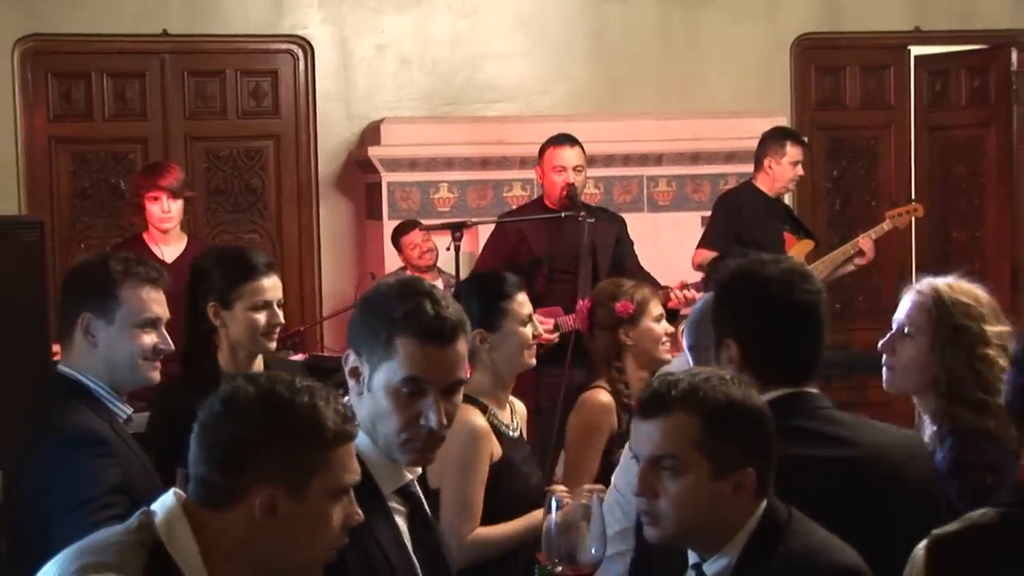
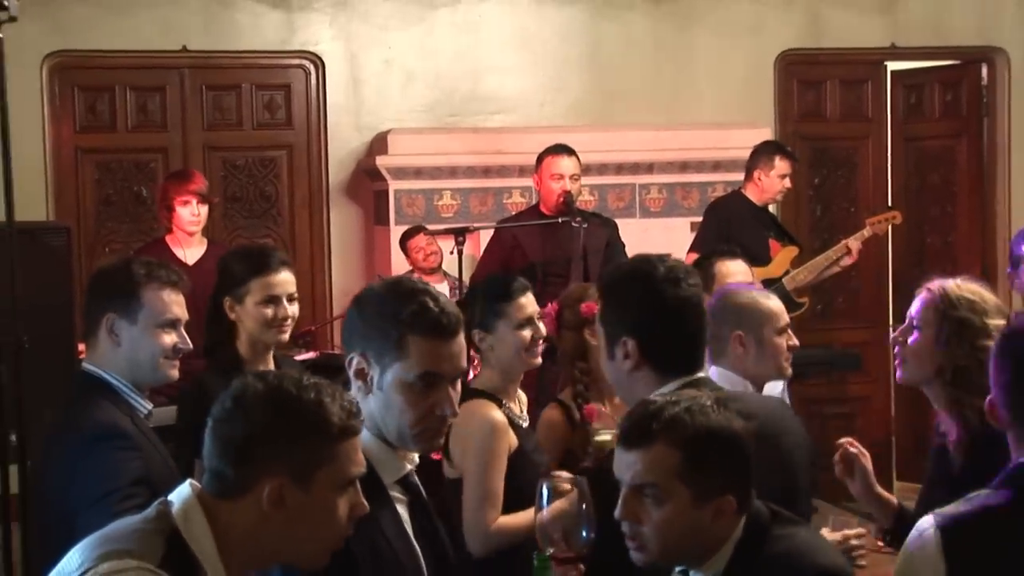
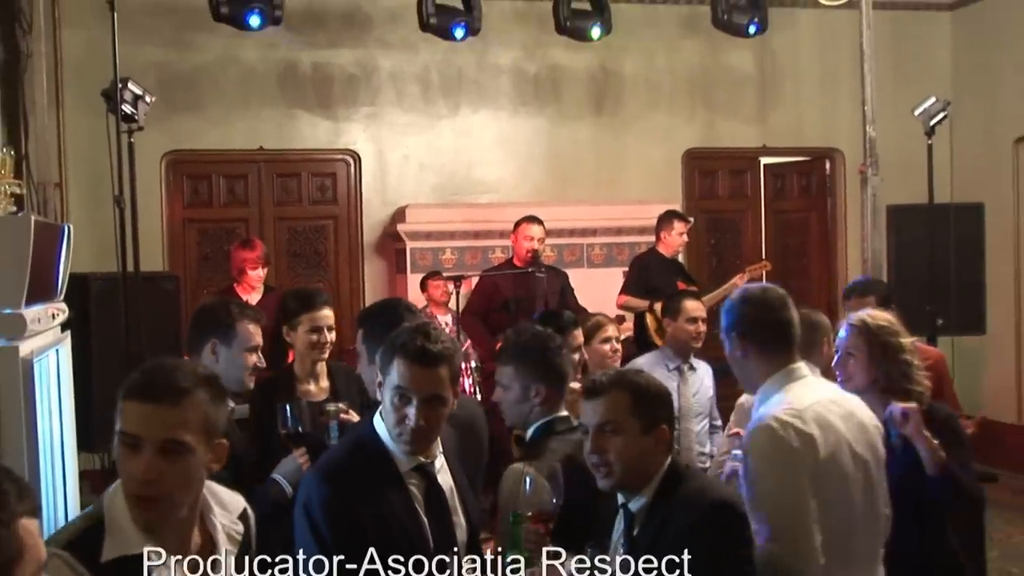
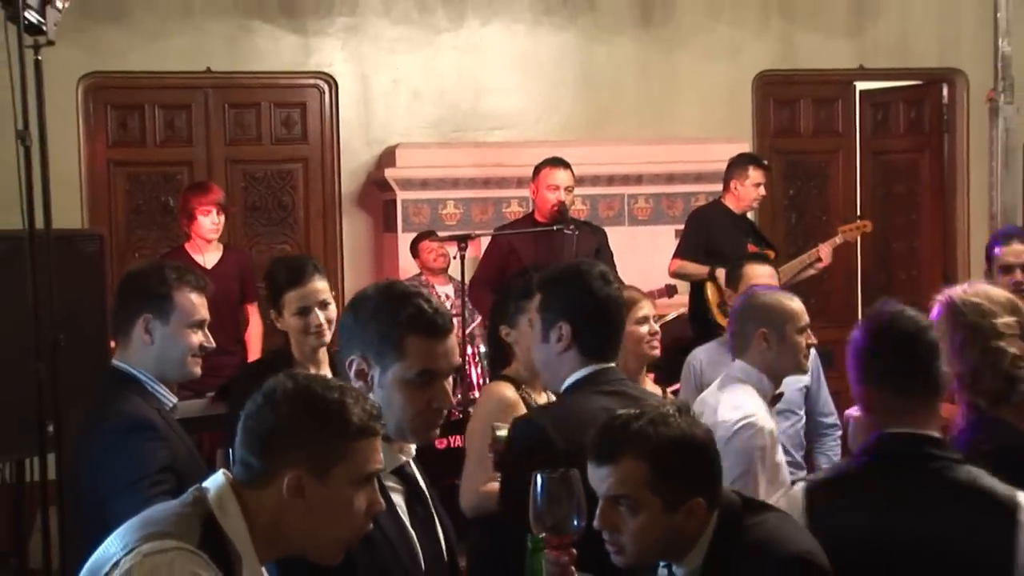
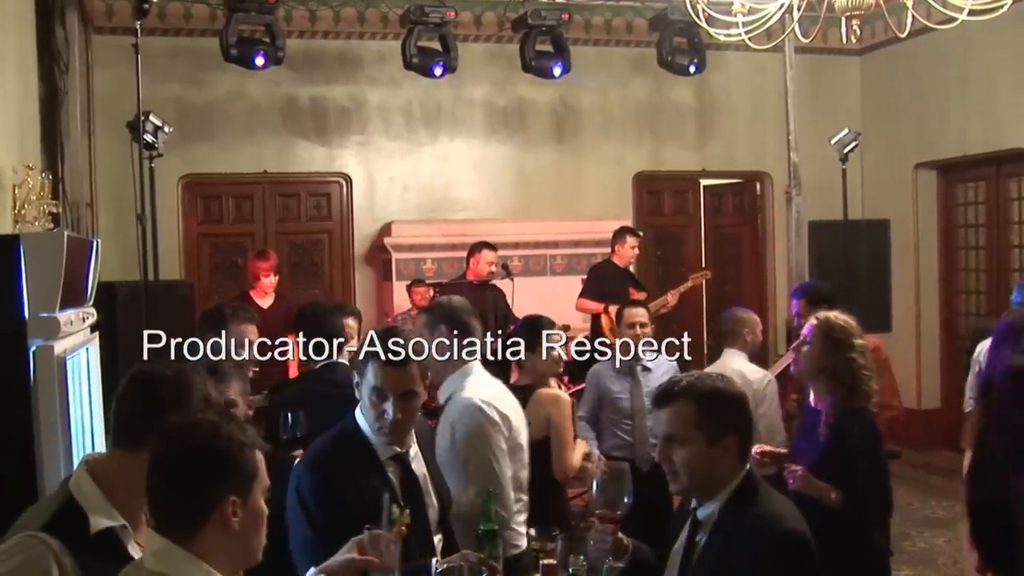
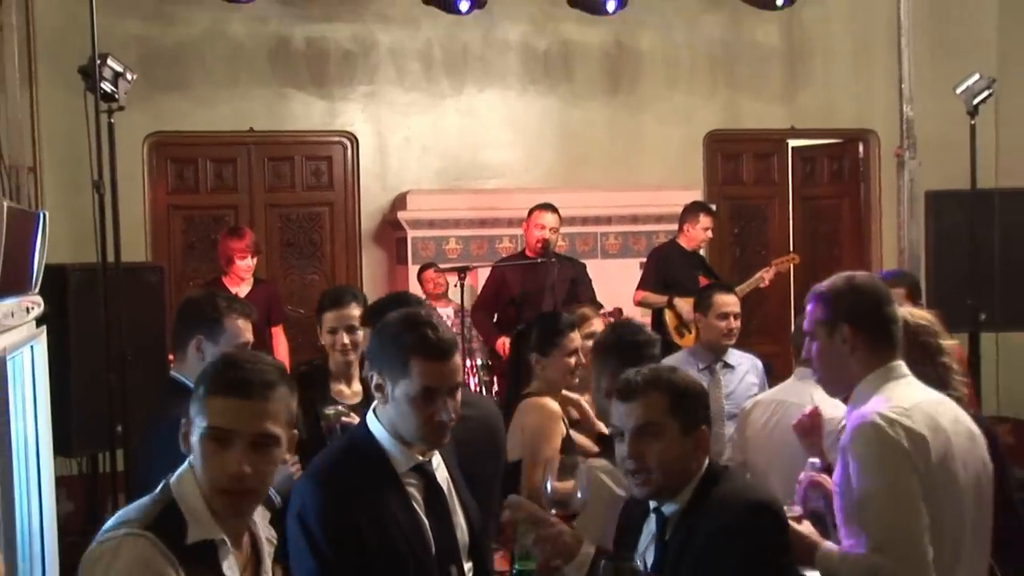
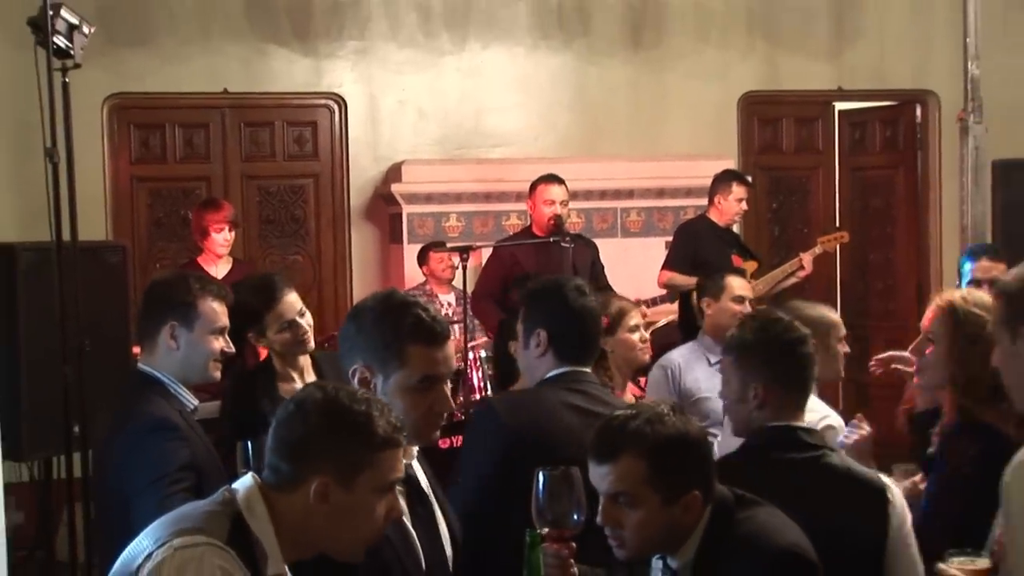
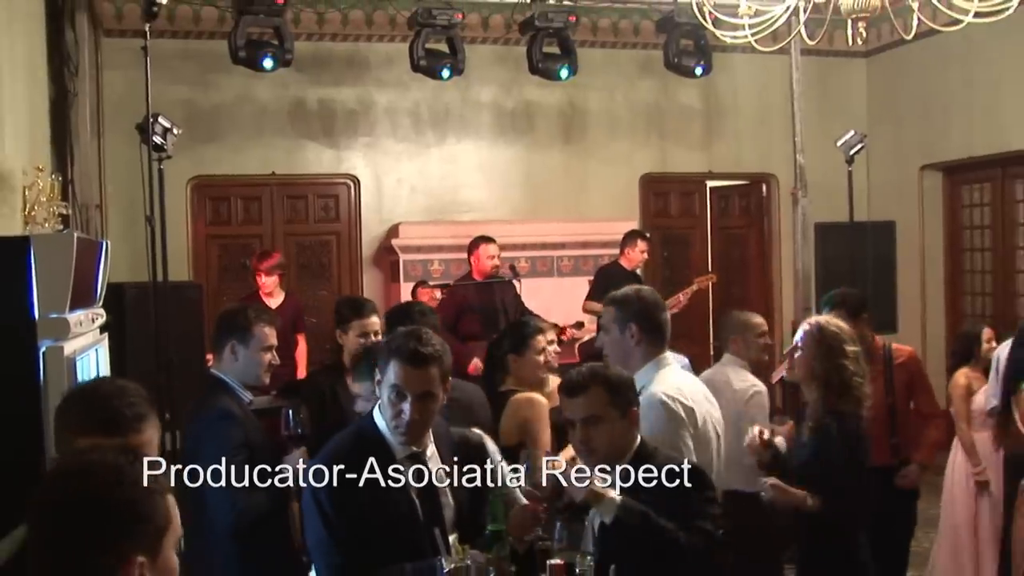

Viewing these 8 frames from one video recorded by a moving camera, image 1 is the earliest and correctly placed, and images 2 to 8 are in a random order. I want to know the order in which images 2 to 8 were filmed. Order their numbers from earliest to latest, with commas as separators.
2, 4, 7, 6, 3, 8, 5
